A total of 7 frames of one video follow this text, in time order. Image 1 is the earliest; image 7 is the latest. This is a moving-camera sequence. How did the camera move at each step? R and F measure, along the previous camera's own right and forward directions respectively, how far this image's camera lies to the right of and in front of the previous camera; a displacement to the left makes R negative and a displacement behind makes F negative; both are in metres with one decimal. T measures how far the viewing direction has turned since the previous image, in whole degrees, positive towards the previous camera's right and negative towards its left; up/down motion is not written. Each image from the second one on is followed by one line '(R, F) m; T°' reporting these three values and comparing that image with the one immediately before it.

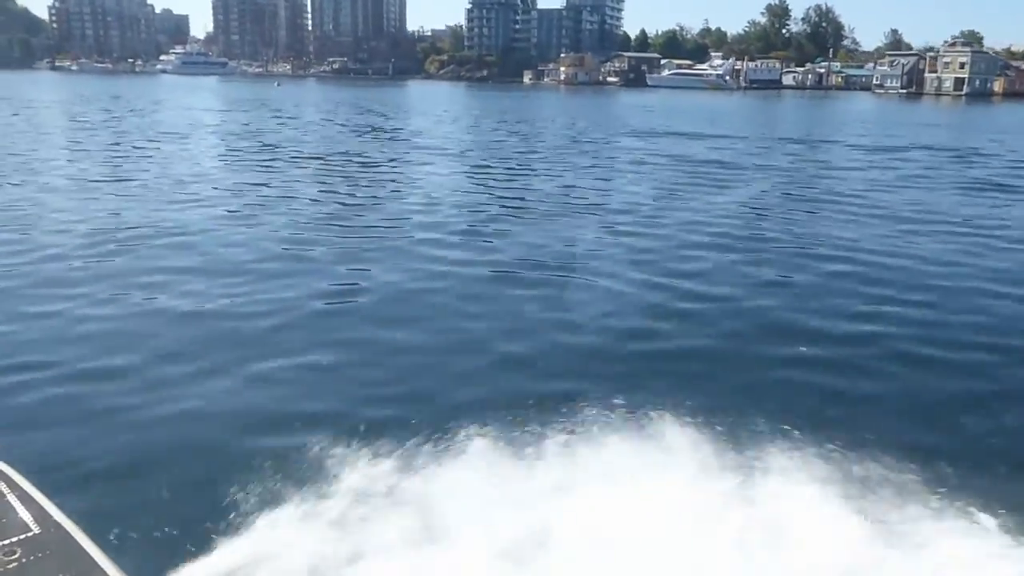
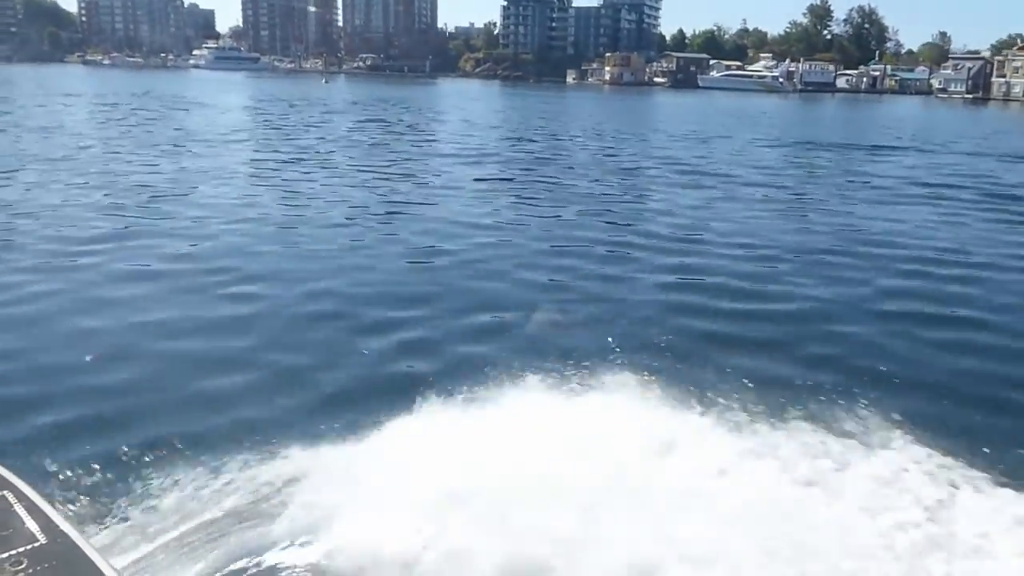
(-1.8, +1.6) m; -1°
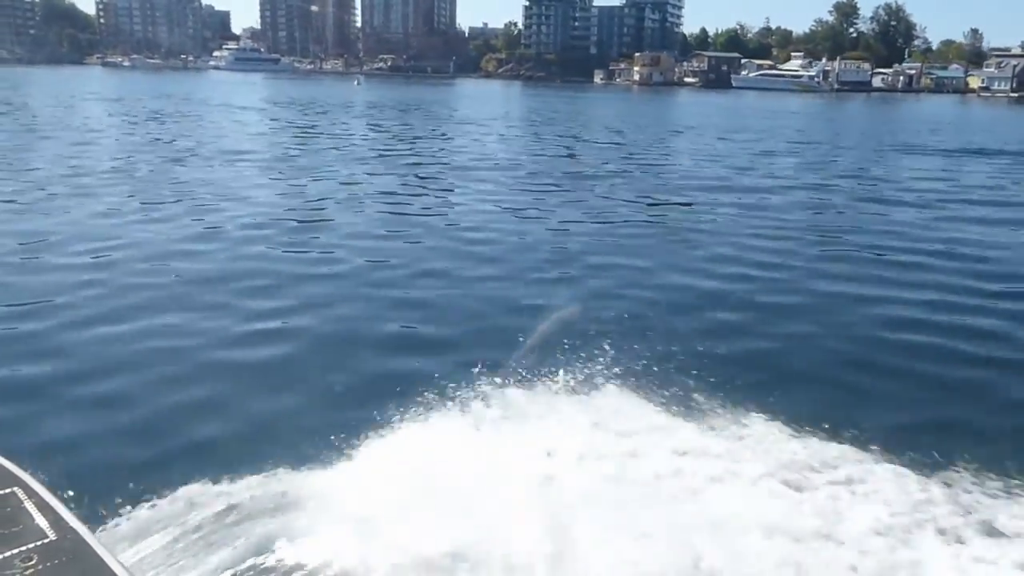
(-1.2, +1.0) m; -1°
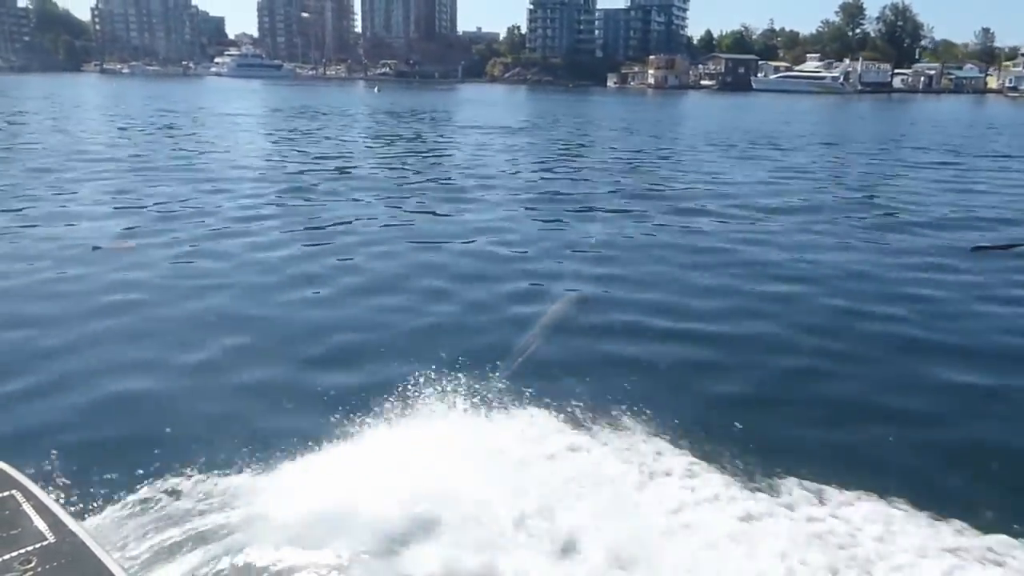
(-1.5, +1.3) m; +1°
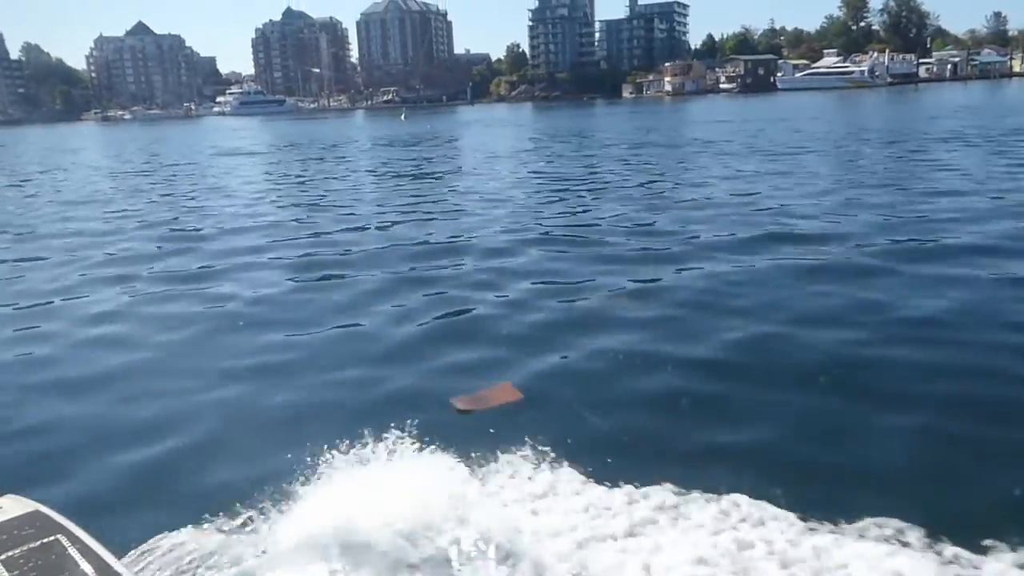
(-1.8, +1.7) m; 0°
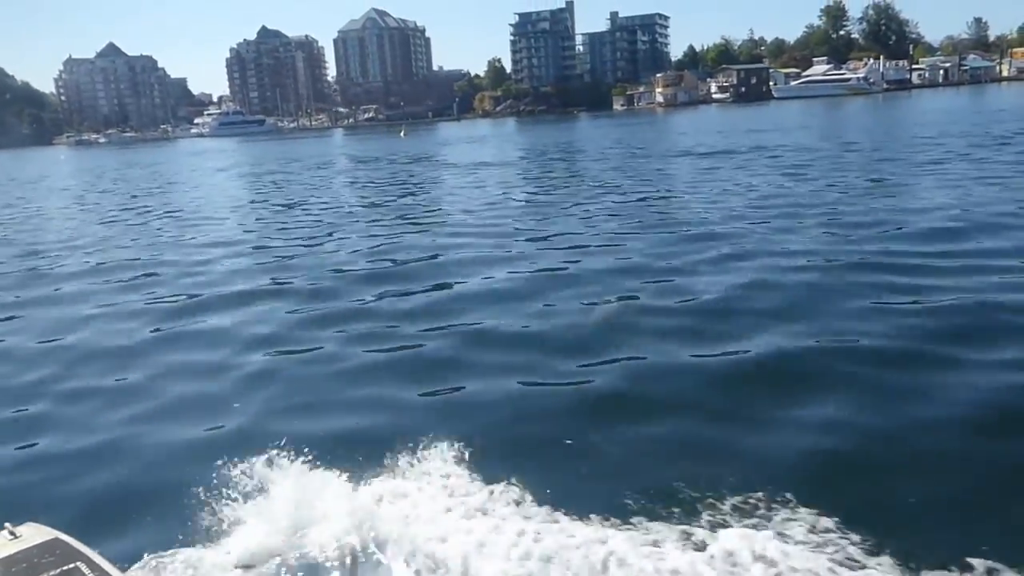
(-1.2, +1.3) m; +2°
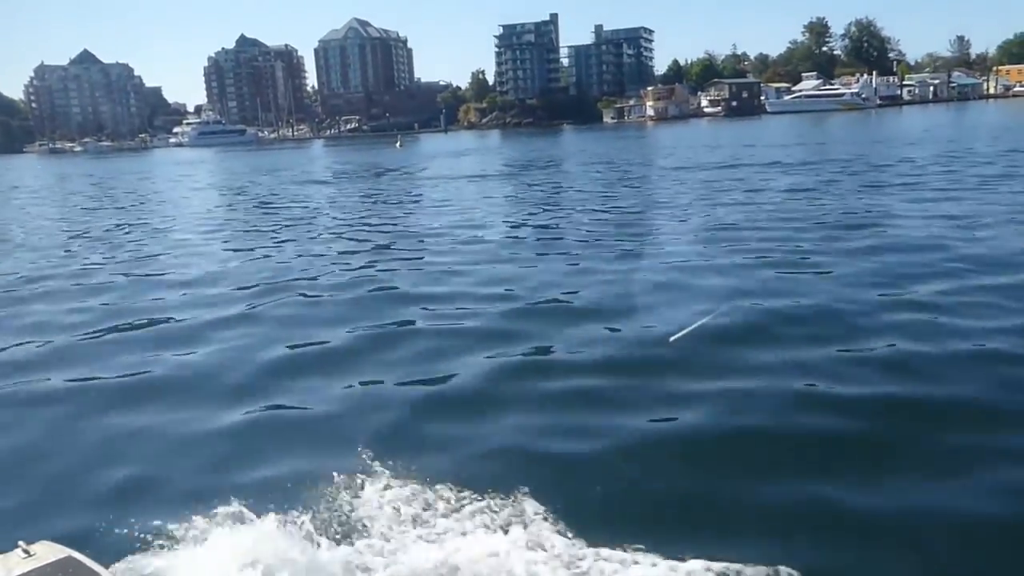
(-0.9, +1.0) m; +2°
